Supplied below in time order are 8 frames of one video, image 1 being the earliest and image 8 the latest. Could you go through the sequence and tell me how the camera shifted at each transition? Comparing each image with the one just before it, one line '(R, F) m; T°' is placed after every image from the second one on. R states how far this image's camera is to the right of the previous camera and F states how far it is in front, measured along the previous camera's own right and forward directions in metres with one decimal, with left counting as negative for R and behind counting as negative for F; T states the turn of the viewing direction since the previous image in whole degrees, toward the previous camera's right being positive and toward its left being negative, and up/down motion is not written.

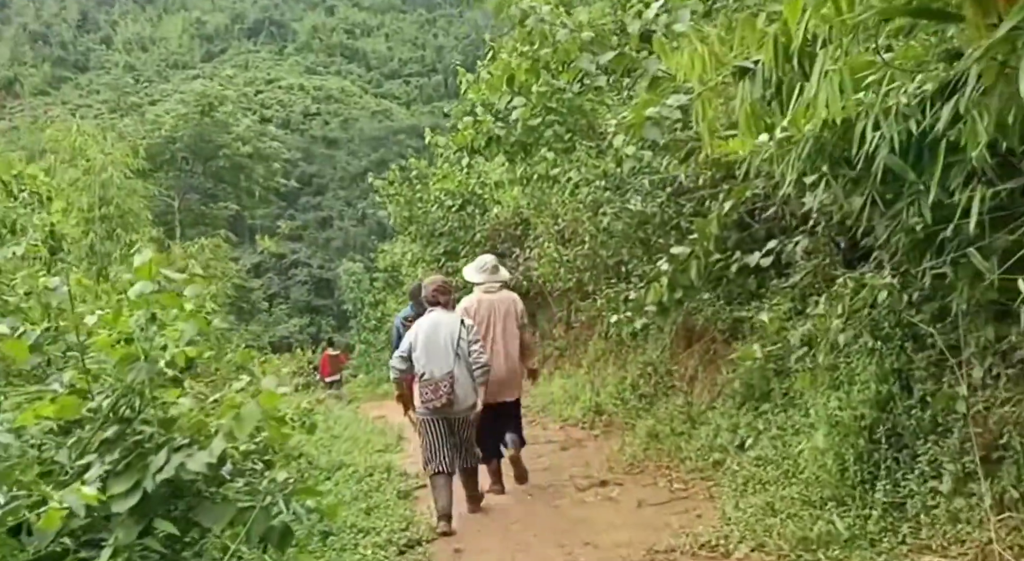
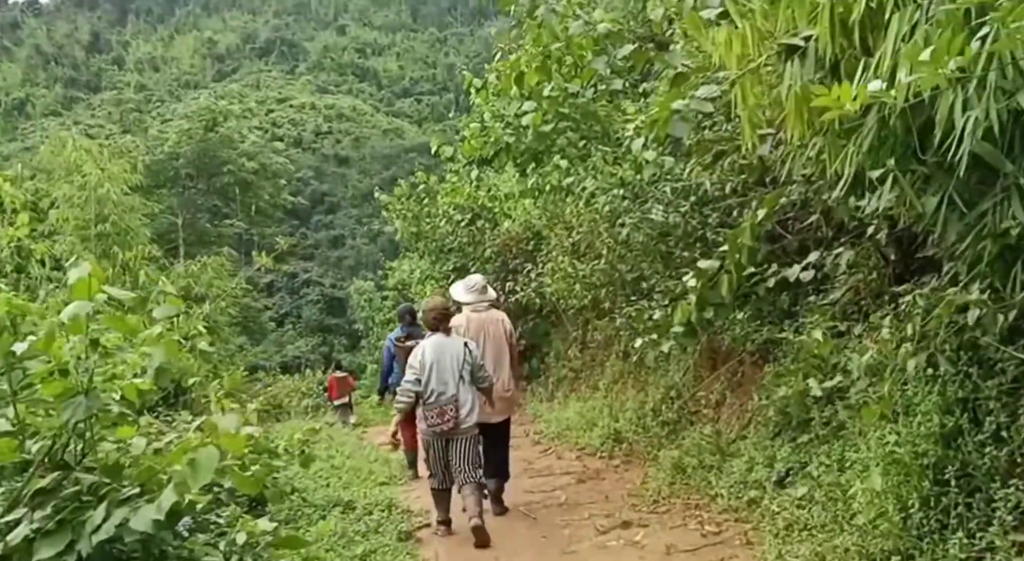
(0.0, +0.5) m; -1°
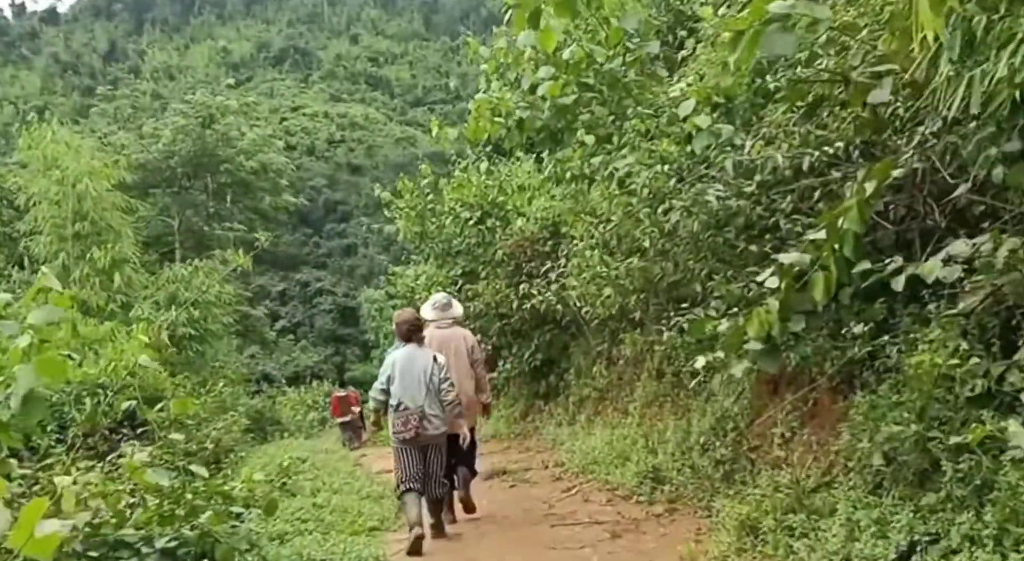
(0.0, +1.3) m; -1°
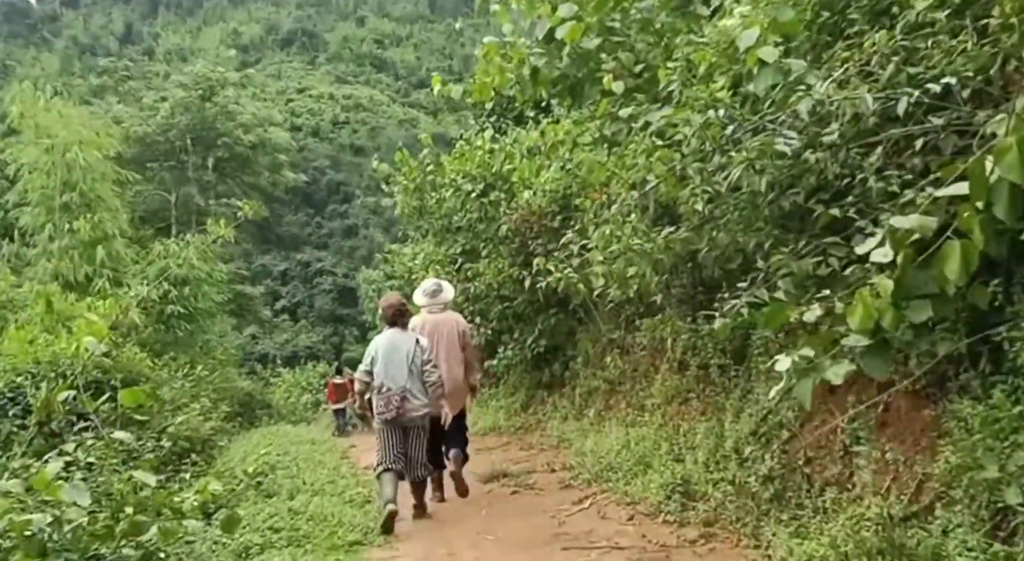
(0.0, +1.0) m; 0°
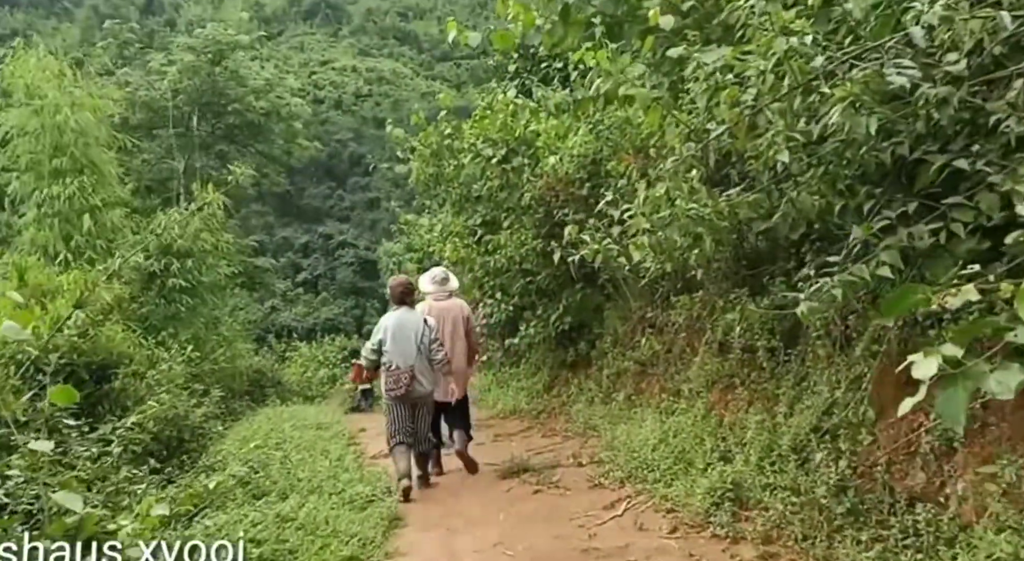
(0.0, +0.8) m; -1°
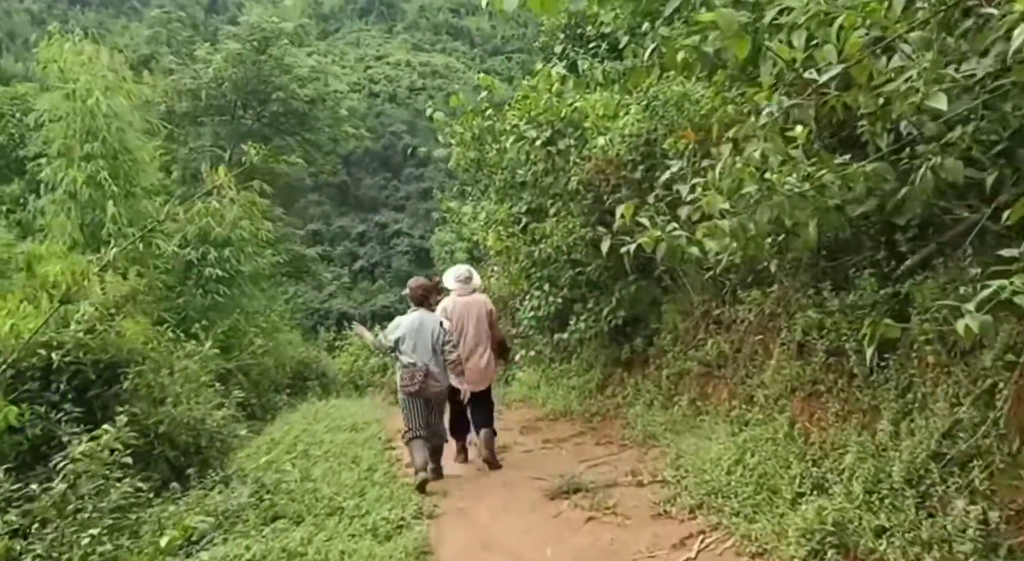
(0.0, +0.8) m; -3°
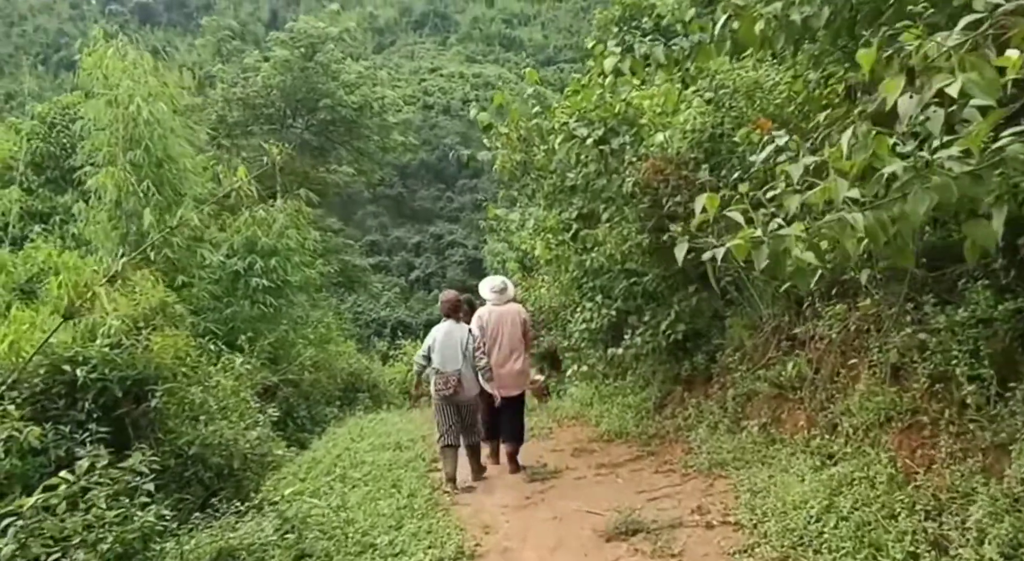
(0.0, +0.6) m; -3°
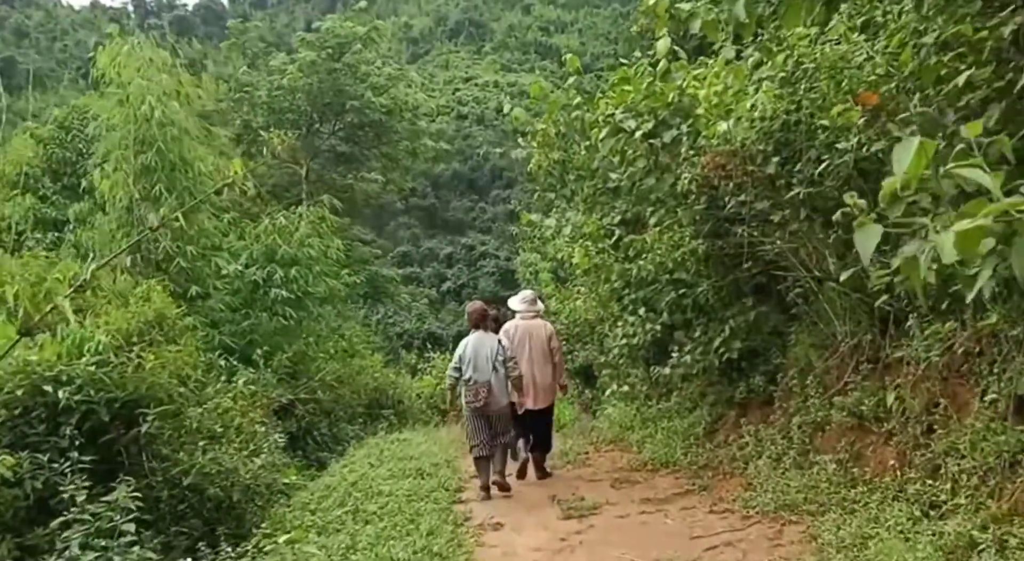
(0.0, +0.9) m; -2°
